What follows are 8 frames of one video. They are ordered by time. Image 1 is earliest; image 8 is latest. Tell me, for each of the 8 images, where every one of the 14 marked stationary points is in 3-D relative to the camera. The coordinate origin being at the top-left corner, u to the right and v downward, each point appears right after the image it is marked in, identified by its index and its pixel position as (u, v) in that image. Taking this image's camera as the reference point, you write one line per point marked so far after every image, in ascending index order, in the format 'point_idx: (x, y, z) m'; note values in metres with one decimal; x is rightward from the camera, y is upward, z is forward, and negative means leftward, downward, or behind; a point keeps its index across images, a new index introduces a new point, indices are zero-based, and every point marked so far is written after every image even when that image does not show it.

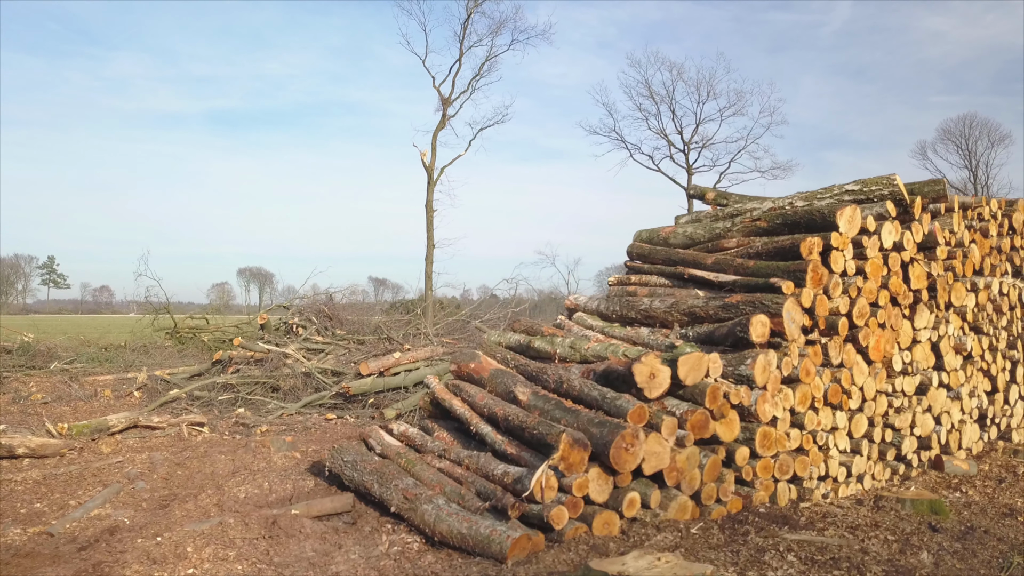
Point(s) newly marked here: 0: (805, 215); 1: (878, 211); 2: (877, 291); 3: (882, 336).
0: (+2.9, +0.7, +7.9) m
1: (+3.7, +0.8, +8.0) m
2: (+3.6, 0.0, +7.8) m
3: (+3.7, -0.5, +7.9) m
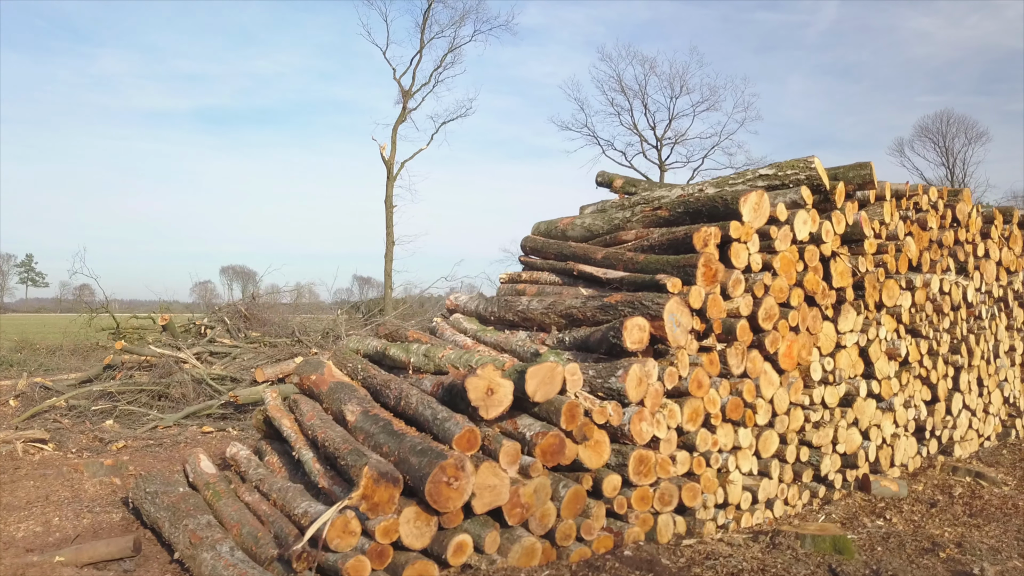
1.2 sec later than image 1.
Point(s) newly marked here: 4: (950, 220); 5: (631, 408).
0: (+1.7, +0.8, +6.9) m
1: (+2.5, +0.8, +7.1) m
2: (+2.4, 0.0, +6.8) m
3: (+2.5, -0.5, +6.9) m
4: (+5.1, +0.8, +9.2) m
5: (+0.8, -0.8, +5.6) m
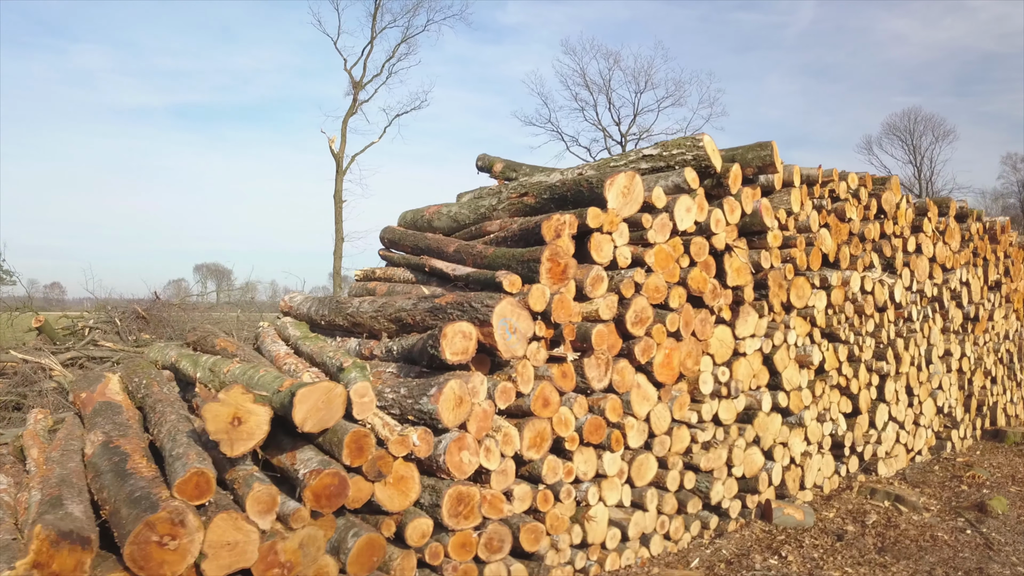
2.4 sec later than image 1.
0: (+0.5, +0.8, +5.9) m
1: (+1.2, +0.8, +6.0) m
2: (+1.1, 0.0, +5.8) m
3: (+1.2, -0.5, +5.9) m
4: (+3.8, +0.8, +8.3) m
5: (-0.4, -0.8, +4.5) m
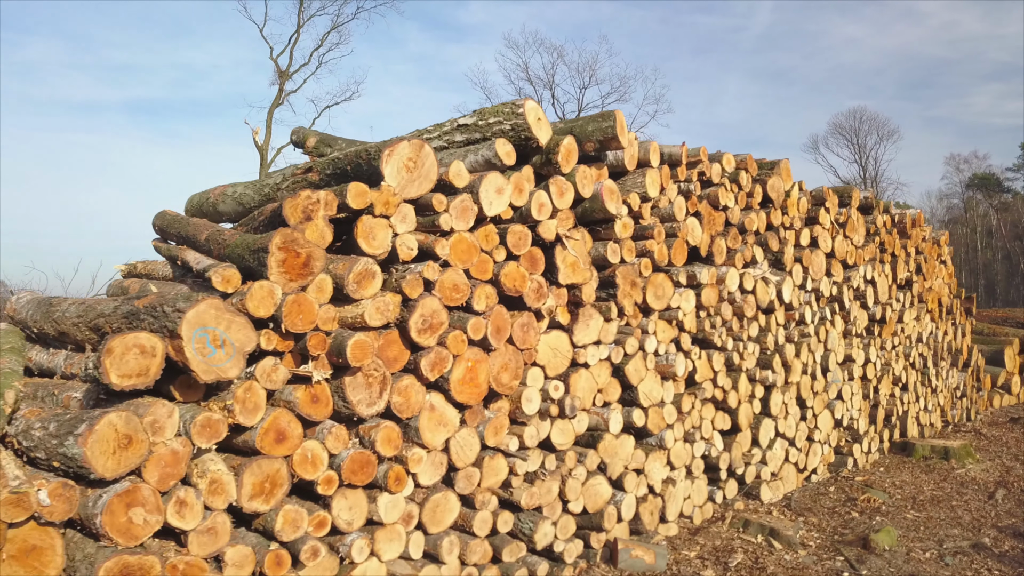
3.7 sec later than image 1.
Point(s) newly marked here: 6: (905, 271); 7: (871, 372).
0: (-1.0, +0.8, +4.7) m
1: (-0.2, +0.8, +4.9) m
2: (-0.3, 0.0, +4.7) m
3: (-0.2, -0.5, +4.8) m
4: (+2.3, +0.8, +7.3) m
5: (-1.7, -0.8, +3.3) m
6: (+4.8, +0.2, +9.6) m
7: (+4.1, -1.0, +8.9) m
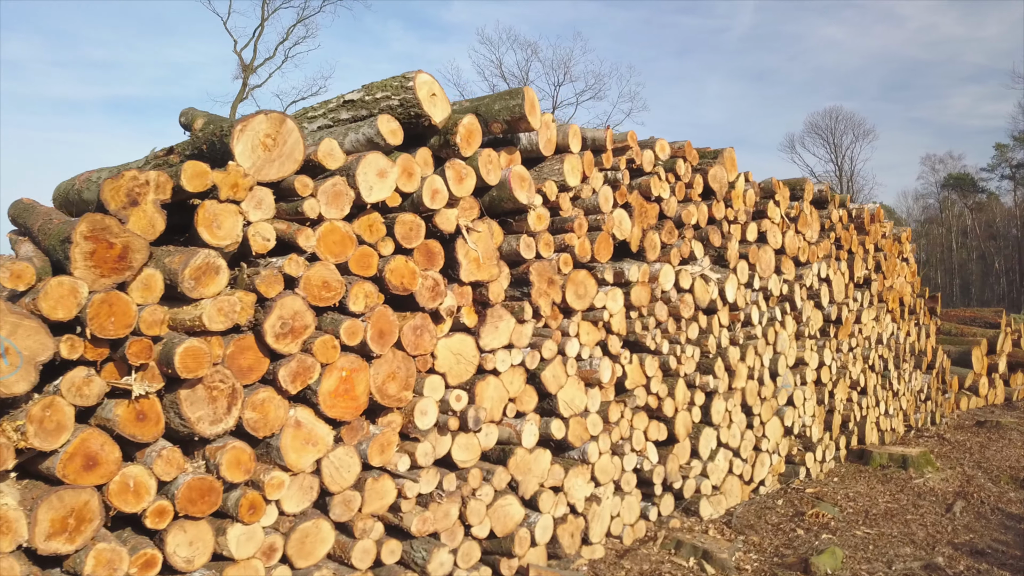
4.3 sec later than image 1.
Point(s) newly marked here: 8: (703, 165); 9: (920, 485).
0: (-1.6, +0.8, +4.1) m
1: (-0.8, +0.8, +4.3) m
2: (-0.9, 0.0, +4.1) m
3: (-0.8, -0.4, +4.2) m
4: (+1.6, +0.8, +6.7) m
5: (-2.3, -0.8, +2.7) m
6: (+4.1, +0.2, +9.1) m
7: (+3.3, -0.9, +8.4) m
8: (+1.7, +1.1, +6.8) m
9: (+4.1, -2.0, +8.0) m
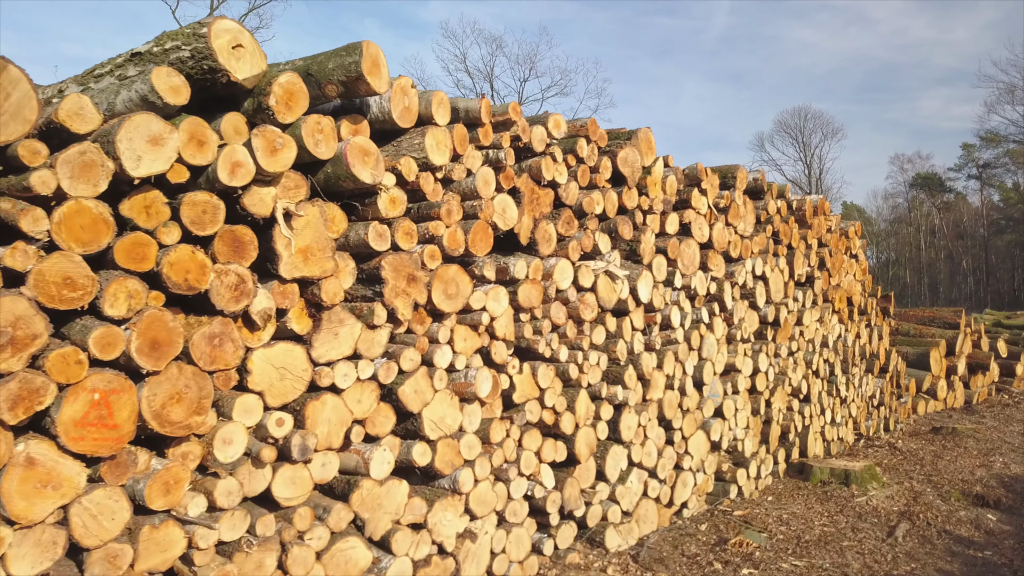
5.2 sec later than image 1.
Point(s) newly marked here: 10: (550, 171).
0: (-2.4, +0.8, +3.2) m
1: (-1.6, +0.9, +3.4) m
2: (-1.7, 0.0, +3.2) m
3: (-1.6, -0.4, +3.3) m
4: (+0.7, +0.8, +5.9) m
5: (-3.1, -0.8, +1.7) m
6: (+3.1, +0.2, +8.4) m
7: (+2.4, -0.9, +7.6) m
8: (+0.8, +1.1, +6.0) m
9: (+3.2, -2.0, +7.2) m
10: (+0.3, +0.8, +5.3) m
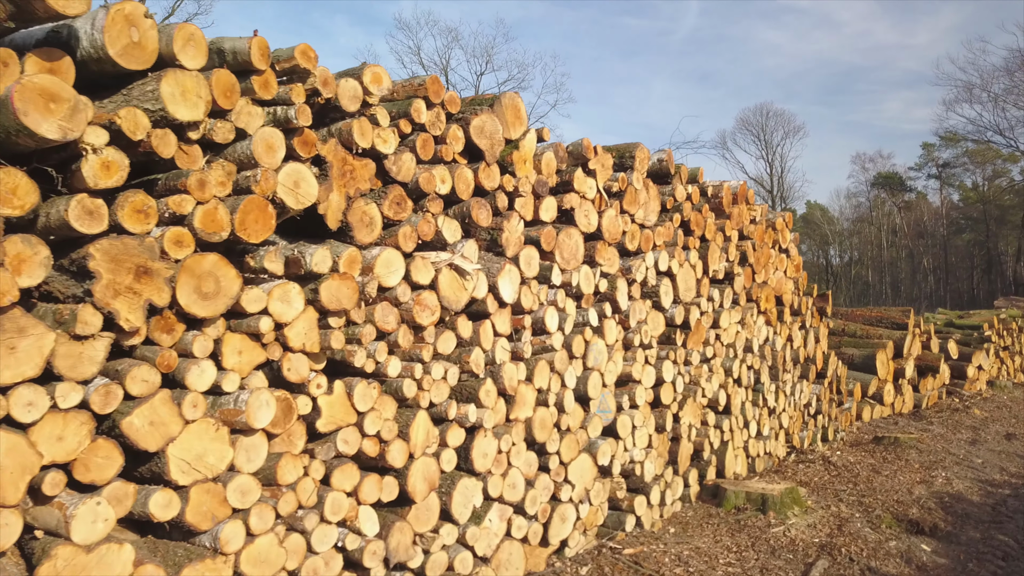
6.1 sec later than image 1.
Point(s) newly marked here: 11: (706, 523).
0: (-3.3, +0.8, +2.0) m
1: (-2.6, +0.9, +2.3) m
2: (-2.6, 0.0, +2.0) m
3: (-2.6, -0.4, +2.1) m
4: (-0.3, +0.9, +4.8) m
5: (-4.0, -0.8, +0.5) m
6: (+2.0, +0.3, +7.4) m
7: (+1.3, -0.9, +6.6) m
8: (-0.3, +1.1, +4.9) m
9: (+2.1, -2.0, +6.2) m
10: (-0.8, +0.8, +4.2) m
11: (+1.6, -1.9, +6.5) m
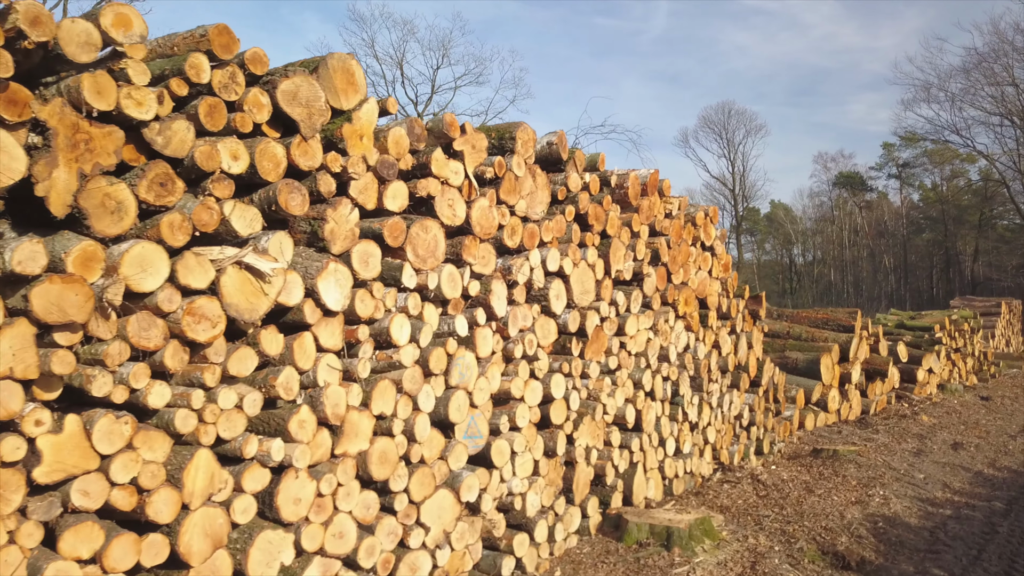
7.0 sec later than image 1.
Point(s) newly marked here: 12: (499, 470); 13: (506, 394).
0: (-4.1, +0.8, +0.9) m
1: (-3.4, +0.8, +1.2) m
2: (-3.4, 0.0, +1.0) m
3: (-3.4, -0.4, +1.1) m
4: (-1.2, +0.8, +3.9) m
5: (-4.7, -0.8, -0.5) m
6: (+1.0, +0.2, +6.5) m
7: (+0.3, -0.9, +5.7) m
8: (-1.2, +1.1, +4.0) m
9: (+1.2, -2.0, +5.4) m
10: (-1.6, +0.8, +3.2) m
11: (+0.7, -2.0, +5.7) m
12: (-0.1, -1.2, +5.2) m
13: (0.0, -0.7, +5.3) m
